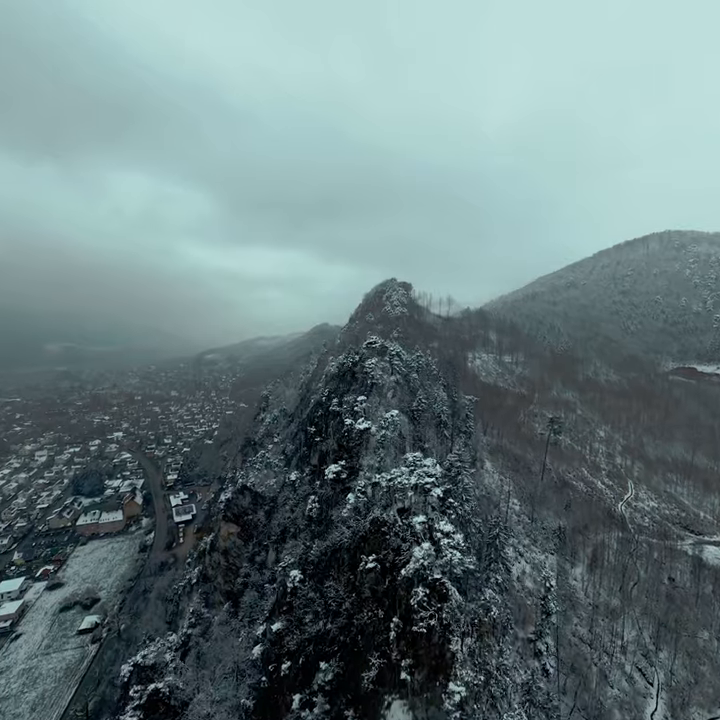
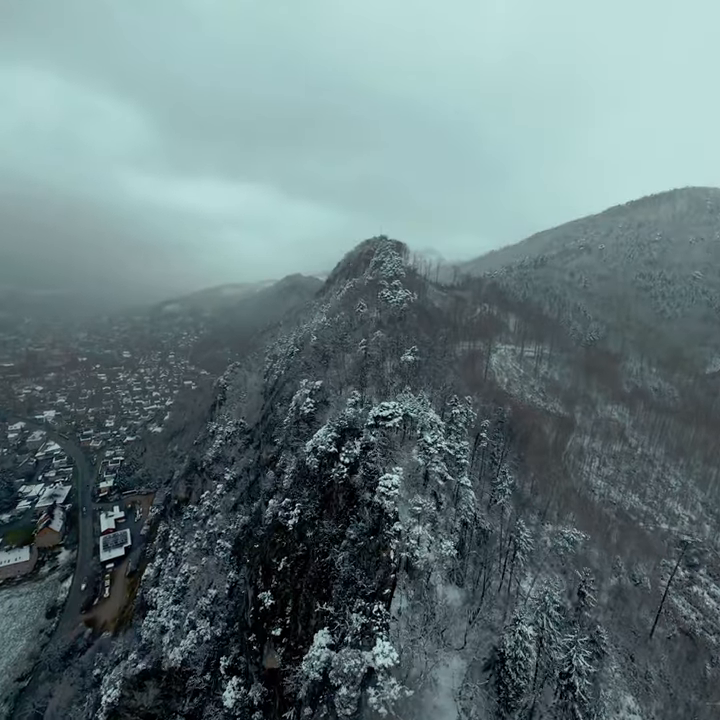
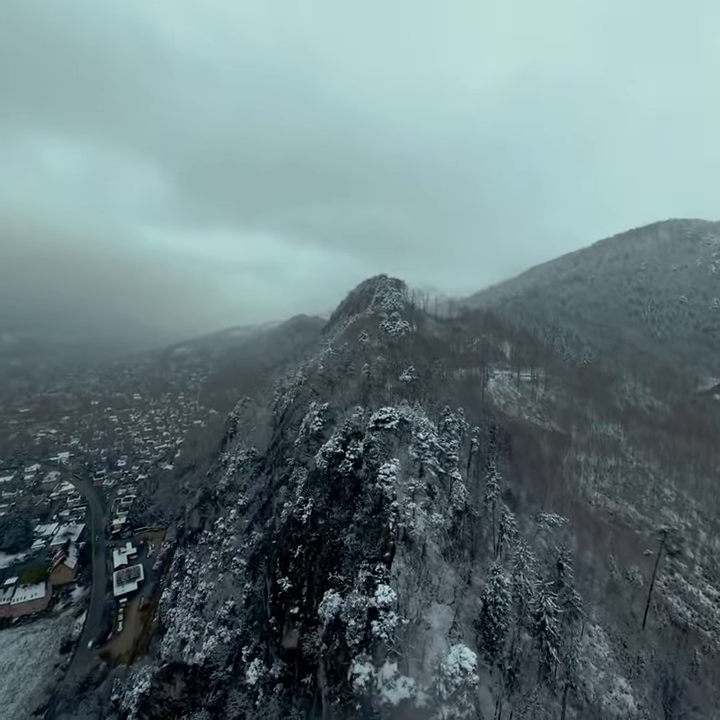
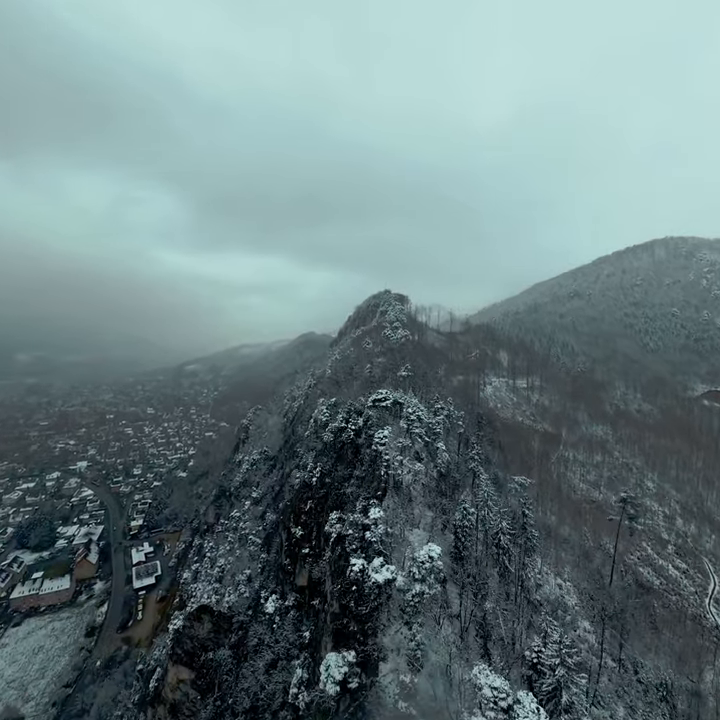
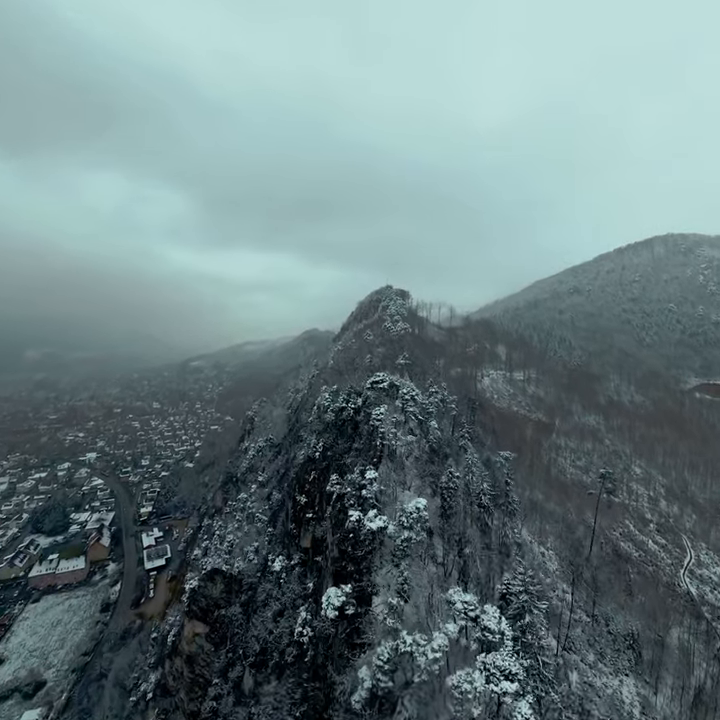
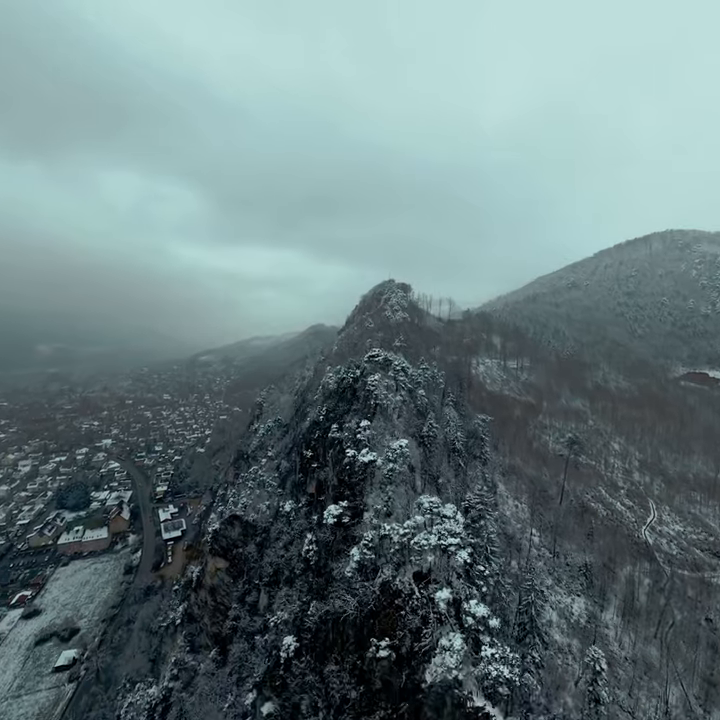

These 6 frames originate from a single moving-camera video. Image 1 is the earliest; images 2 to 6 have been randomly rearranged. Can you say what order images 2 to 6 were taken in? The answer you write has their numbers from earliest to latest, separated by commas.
6, 5, 4, 3, 2
